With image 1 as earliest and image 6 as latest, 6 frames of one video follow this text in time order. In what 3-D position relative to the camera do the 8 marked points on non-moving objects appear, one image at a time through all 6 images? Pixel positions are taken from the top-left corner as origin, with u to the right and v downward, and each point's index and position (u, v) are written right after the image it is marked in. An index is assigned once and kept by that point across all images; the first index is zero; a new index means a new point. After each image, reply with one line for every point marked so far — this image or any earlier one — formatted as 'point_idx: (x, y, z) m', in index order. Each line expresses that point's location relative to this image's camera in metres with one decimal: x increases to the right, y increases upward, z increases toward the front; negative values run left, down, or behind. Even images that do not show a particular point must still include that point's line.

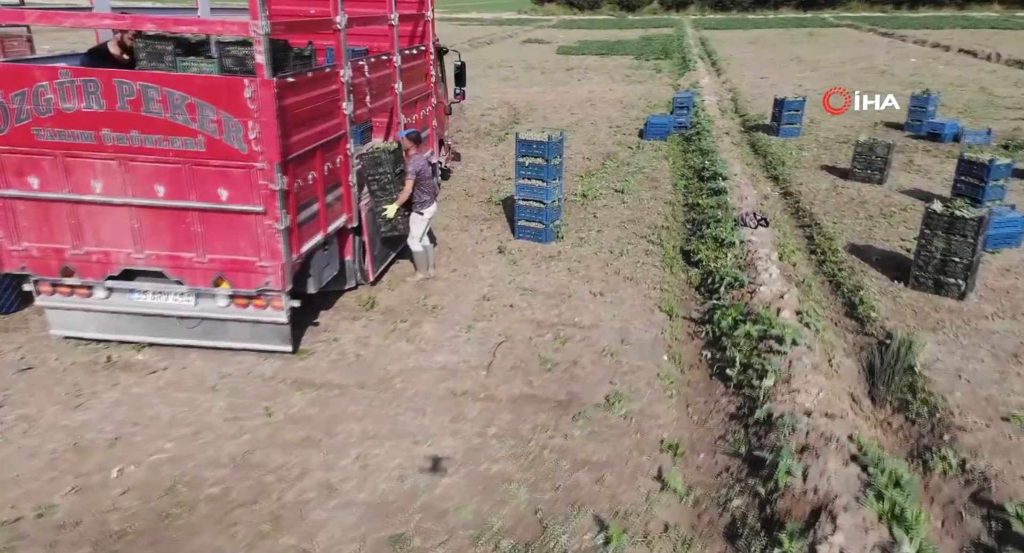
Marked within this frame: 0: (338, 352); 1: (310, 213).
0: (-1.7, -0.8, +6.7) m
1: (-1.9, +0.6, +6.5) m
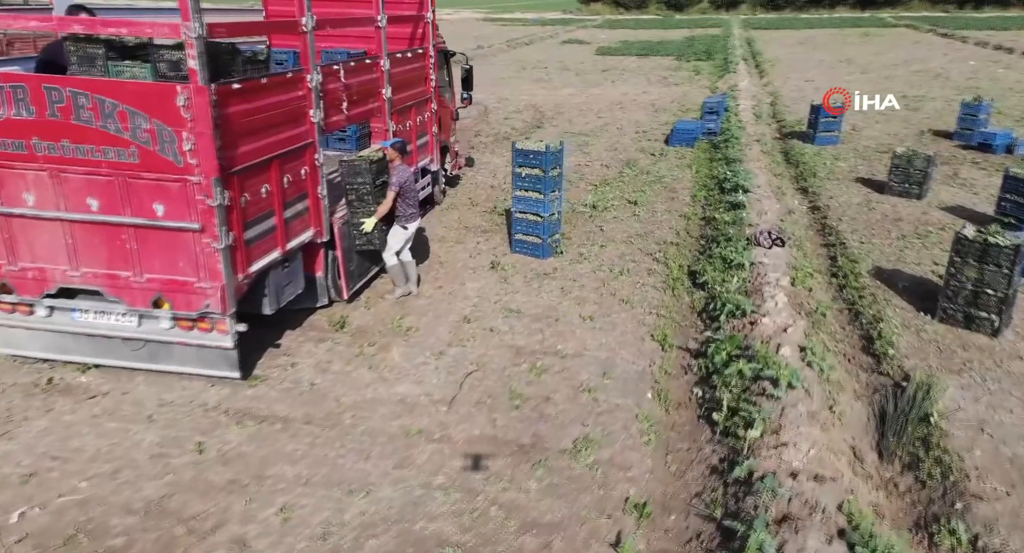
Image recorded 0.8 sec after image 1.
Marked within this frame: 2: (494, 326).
0: (-2.0, -1.0, +6.2) m
1: (-2.2, +0.4, +6.1) m
2: (-0.2, -0.5, +7.6) m
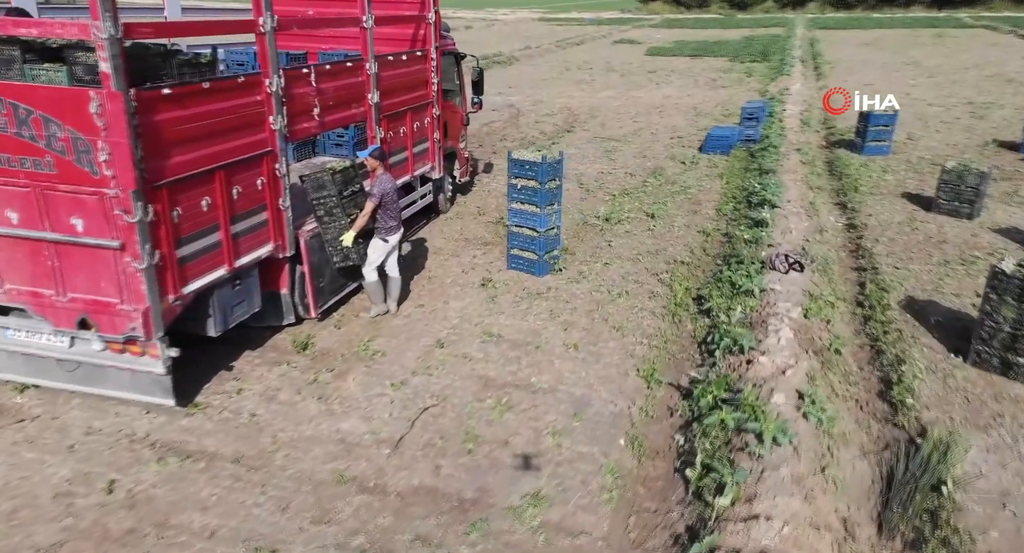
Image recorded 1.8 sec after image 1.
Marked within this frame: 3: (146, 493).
0: (-2.4, -1.1, +5.8) m
1: (-2.5, +0.3, +5.6) m
2: (-0.4, -0.8, +7.0) m
3: (-2.6, -1.5, +4.8) m
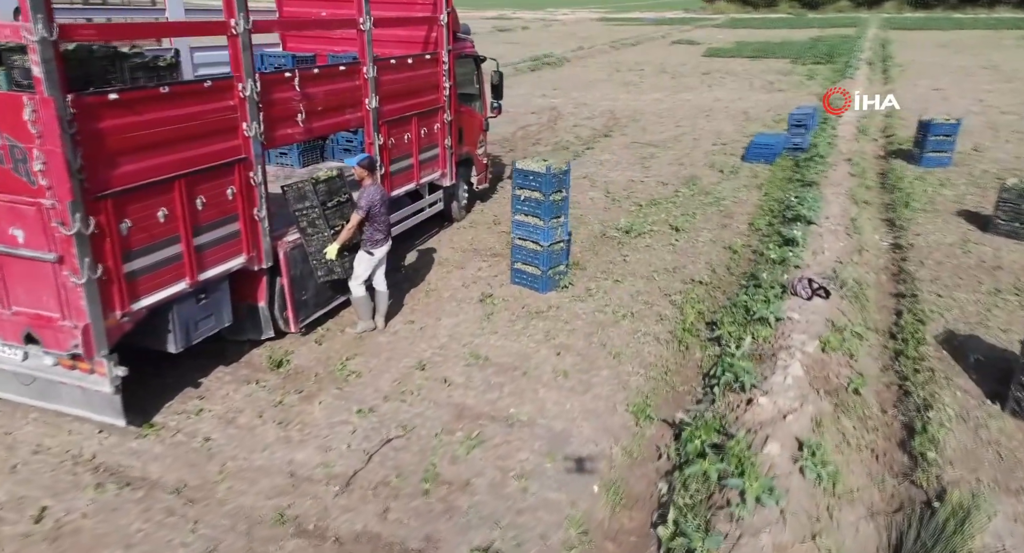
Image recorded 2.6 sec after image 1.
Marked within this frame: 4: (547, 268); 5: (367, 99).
0: (-2.6, -1.3, +5.5) m
1: (-2.7, +0.1, +5.4) m
2: (-0.6, -1.0, +6.6) m
3: (-2.9, -1.6, +4.5) m
4: (+0.4, +0.1, +8.4) m
5: (-1.7, +2.1, +8.0) m
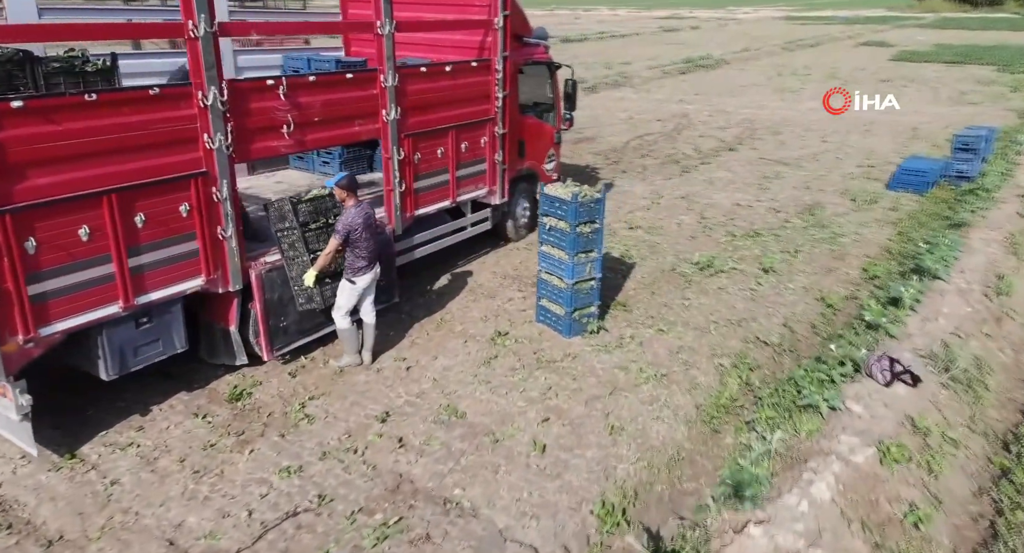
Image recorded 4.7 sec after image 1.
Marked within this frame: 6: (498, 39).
0: (-3.1, -1.4, +5.1) m
1: (-3.1, 0.0, +5.0) m
2: (-0.9, -1.3, +5.7) m
3: (-3.6, -1.8, +4.2) m
4: (+0.6, -0.4, +7.3) m
5: (-1.4, +1.8, +7.3) m
6: (-0.2, +3.1, +8.9) m
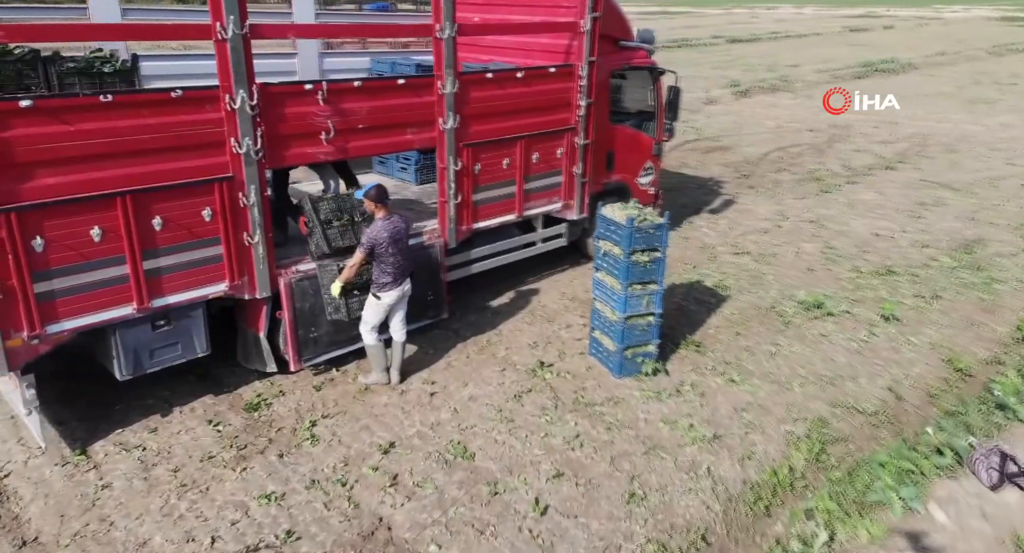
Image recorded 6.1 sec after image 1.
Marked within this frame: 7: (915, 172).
0: (-3.1, -1.5, +5.1) m
1: (-3.1, 0.0, +5.0) m
2: (-0.8, -1.5, +5.2) m
3: (-3.8, -1.7, +4.3) m
4: (+1.1, -0.7, +6.5) m
5: (-0.7, +1.6, +6.9) m
6: (+0.9, +2.8, +8.2) m
7: (+10.6, +2.8, +18.0) m
